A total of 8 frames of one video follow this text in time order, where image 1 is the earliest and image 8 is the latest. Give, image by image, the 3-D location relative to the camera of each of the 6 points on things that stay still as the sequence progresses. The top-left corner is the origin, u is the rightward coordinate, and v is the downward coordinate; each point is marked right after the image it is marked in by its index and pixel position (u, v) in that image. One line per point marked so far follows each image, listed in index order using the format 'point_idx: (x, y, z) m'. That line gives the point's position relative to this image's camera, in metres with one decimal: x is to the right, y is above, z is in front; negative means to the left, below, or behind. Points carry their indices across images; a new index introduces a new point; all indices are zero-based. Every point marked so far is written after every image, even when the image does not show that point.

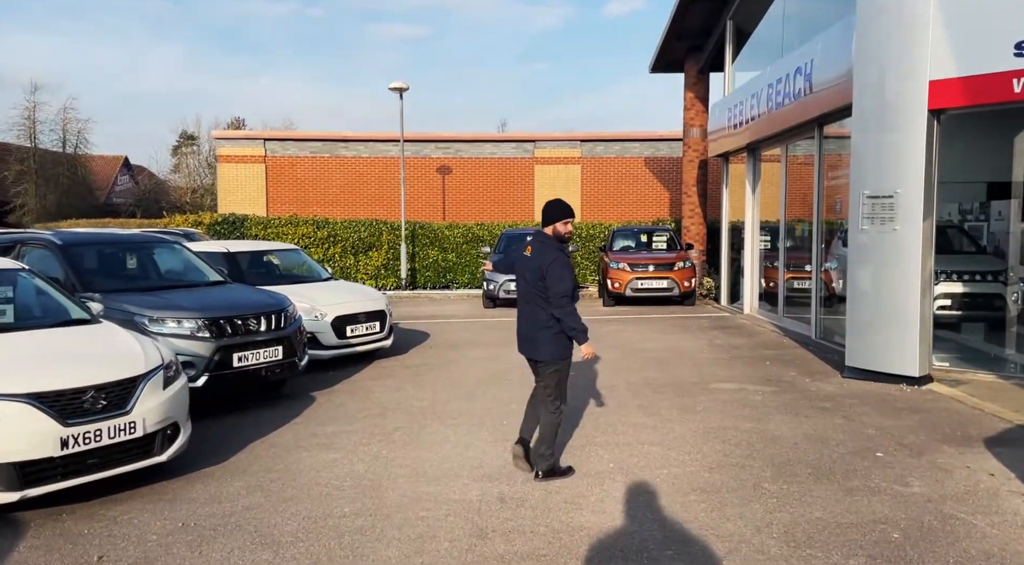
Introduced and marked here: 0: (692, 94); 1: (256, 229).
0: (+4.0, +4.1, +17.0) m
1: (-6.6, +1.4, +19.9) m
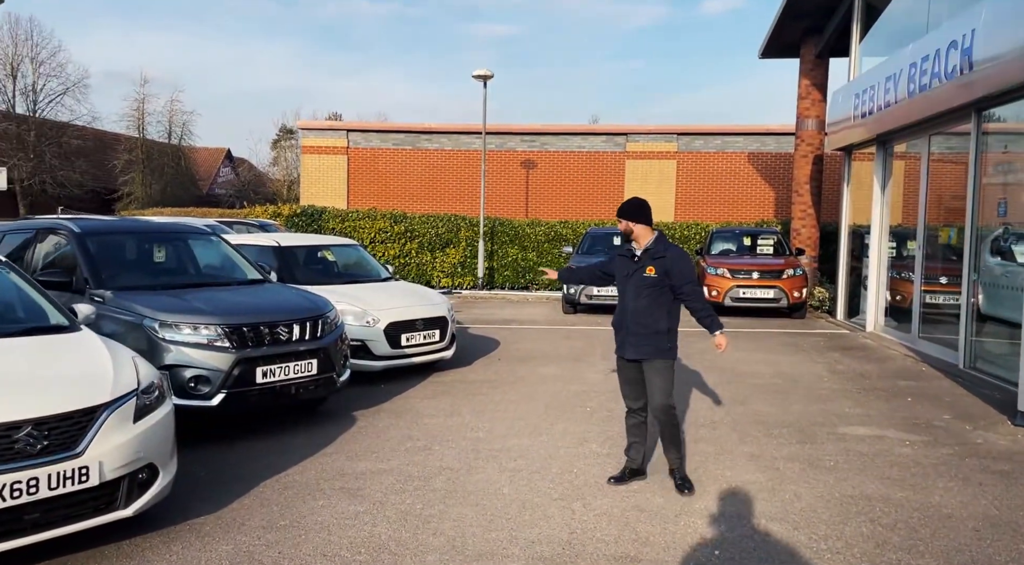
0: (+5.8, +3.9, +15.1) m
1: (-4.4, +1.5, +19.2) m
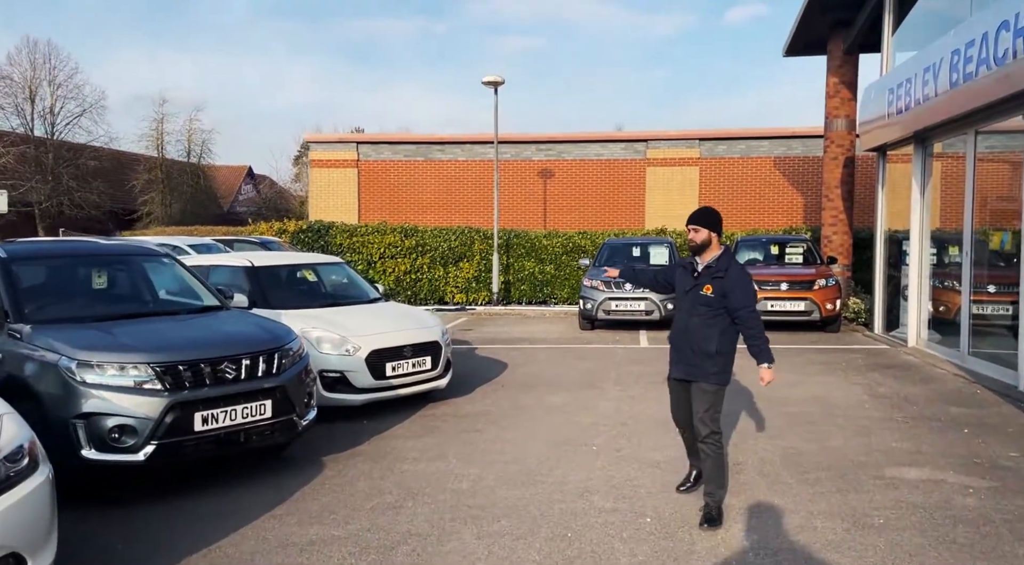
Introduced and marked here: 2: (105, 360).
0: (+5.9, +3.7, +14.2) m
1: (-4.1, +1.1, +18.6) m
2: (-2.3, -0.4, +4.4) m
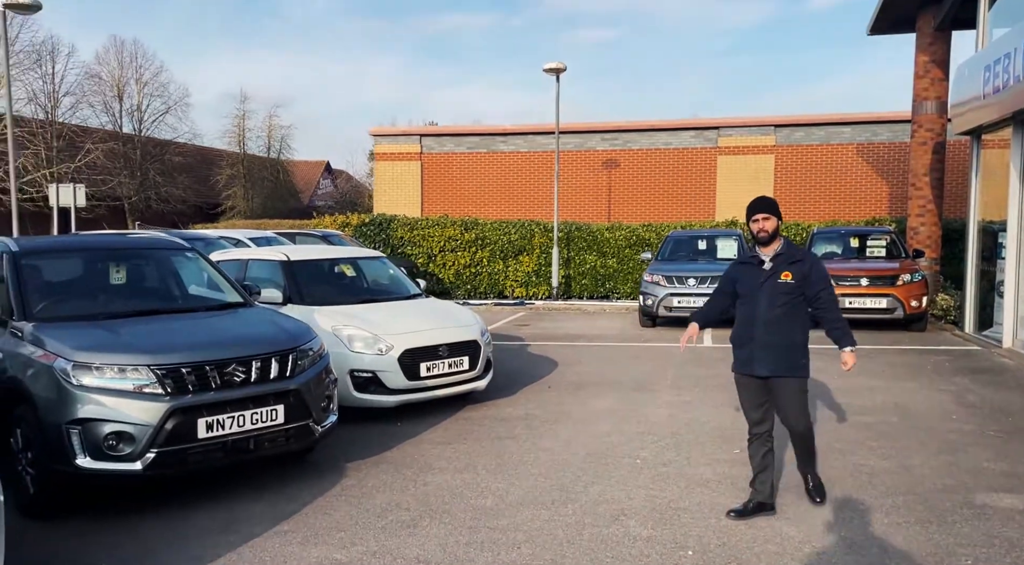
0: (+7.0, +3.8, +13.0) m
1: (-2.6, +1.2, +18.4) m
2: (-2.2, -0.4, +4.2) m
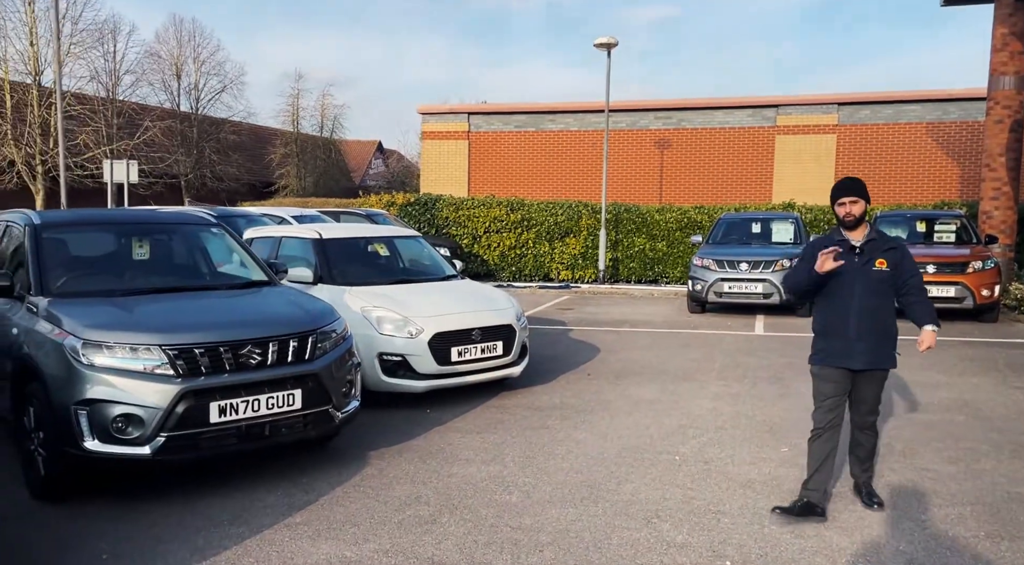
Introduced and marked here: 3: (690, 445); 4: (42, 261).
0: (+7.7, +4.0, +12.2) m
1: (-1.5, +1.7, +18.2) m
2: (-2.1, -0.3, +4.0) m
3: (+1.2, -1.1, +5.4) m
4: (-3.0, +0.1, +5.0) m
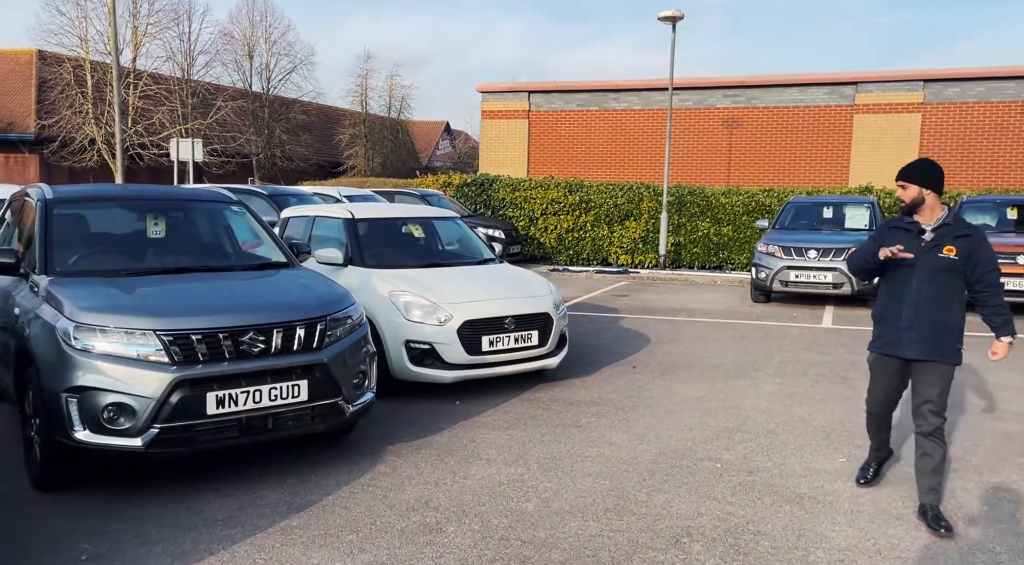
0: (+8.6, +4.1, +10.9) m
1: (-0.2, +2.1, +17.8) m
2: (-2.0, -0.2, +3.8) m
3: (+1.4, -1.1, +4.9) m
4: (-2.8, +0.3, +4.8) m
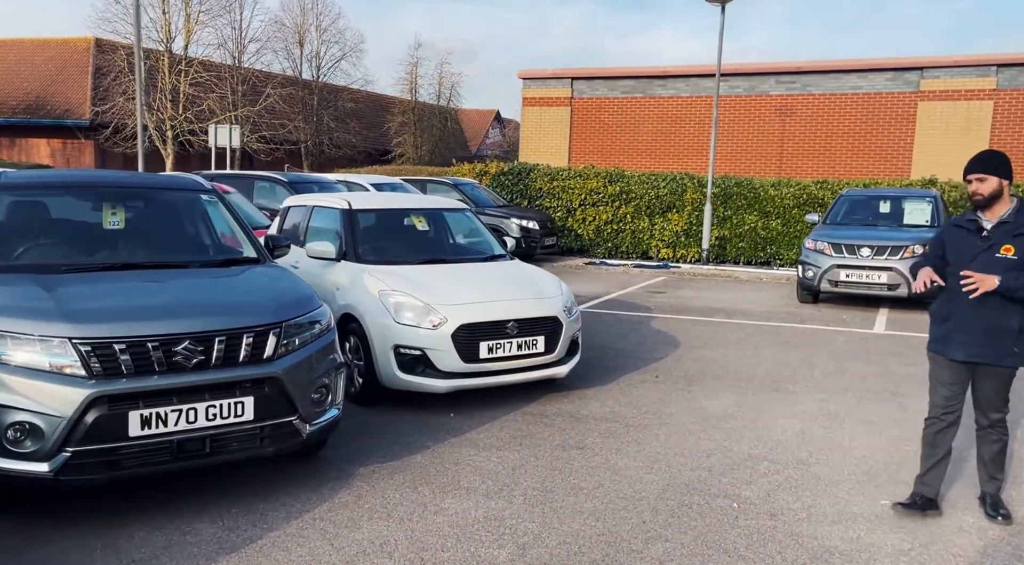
0: (+9.0, +4.0, +9.7) m
1: (+0.7, +2.3, +17.2) m
2: (-2.1, -0.2, +3.3) m
3: (+1.4, -1.1, +4.2) m
4: (-2.9, +0.3, +4.4) m
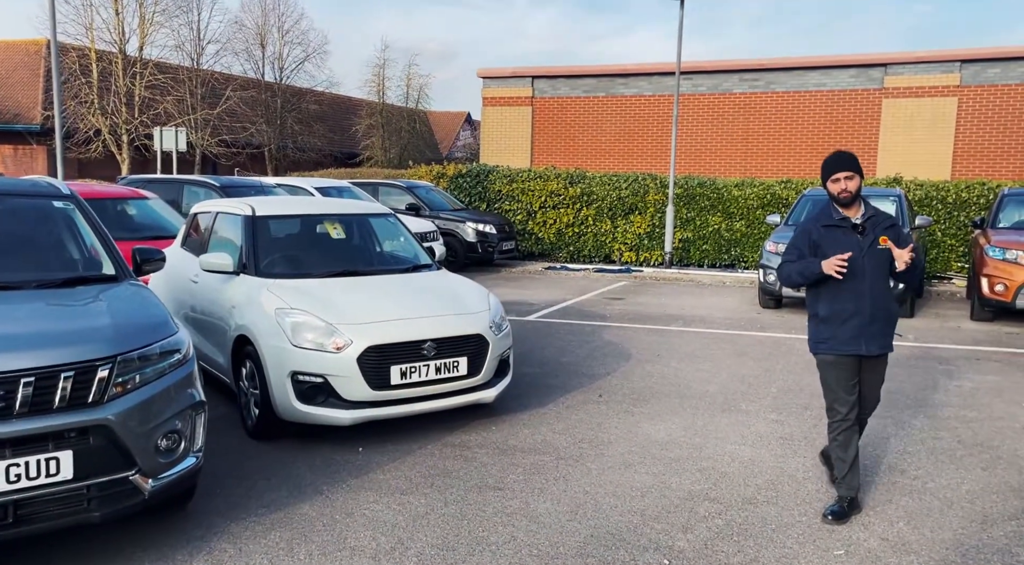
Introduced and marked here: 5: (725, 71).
0: (+8.2, +4.0, +9.4) m
1: (-0.3, +2.1, +16.6) m
2: (-2.6, -0.3, +2.7) m
3: (+0.9, -1.2, +3.7) m
4: (-3.4, +0.2, +3.7) m
5: (+4.8, +4.8, +17.5) m
